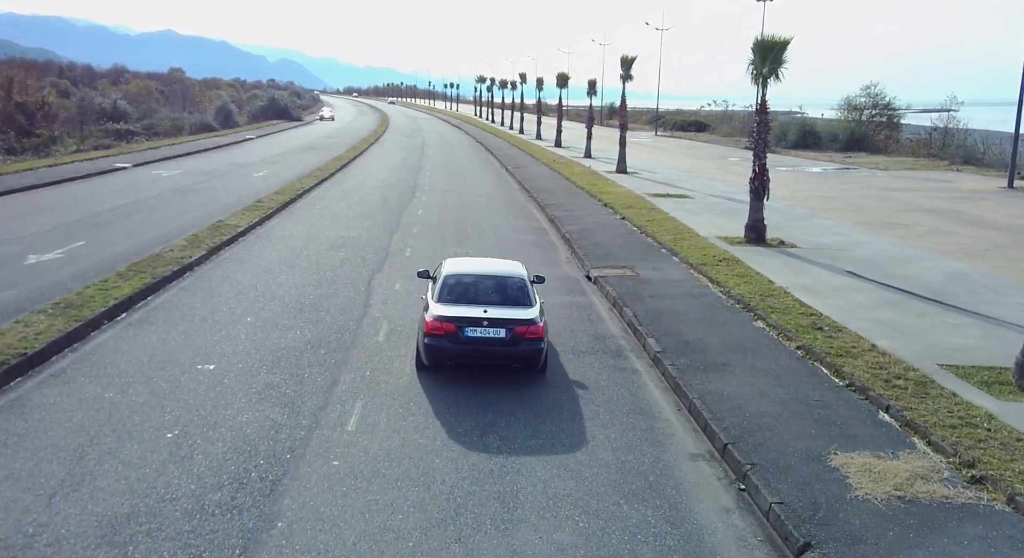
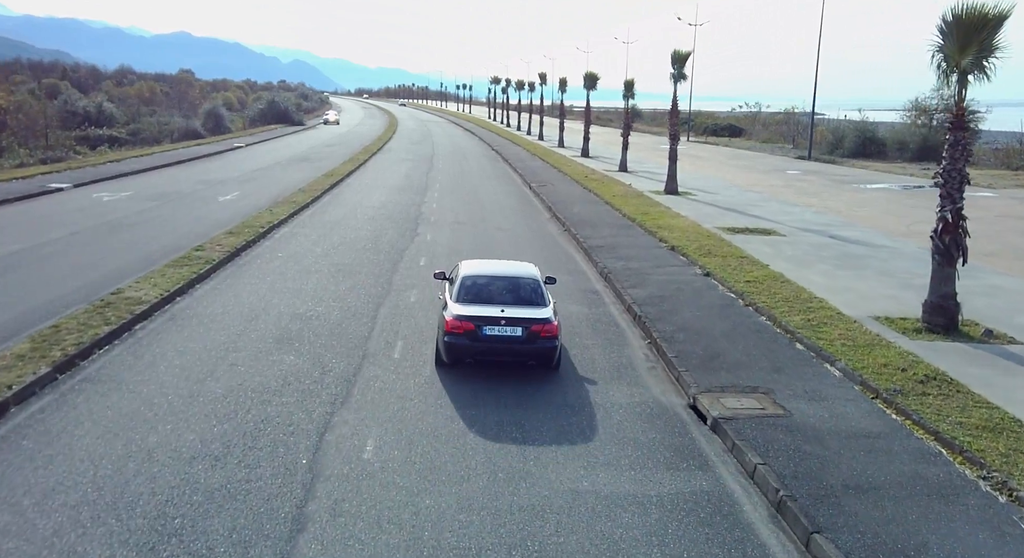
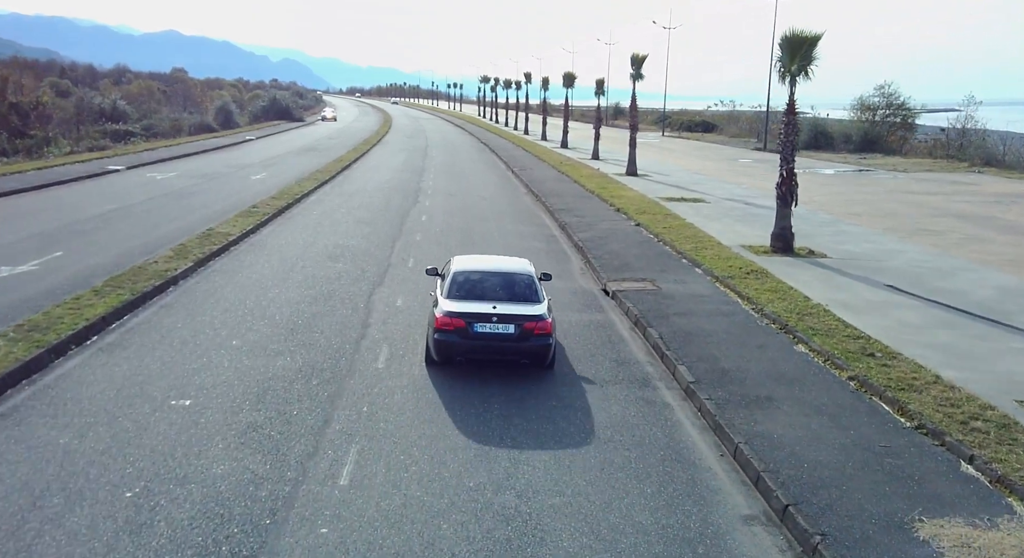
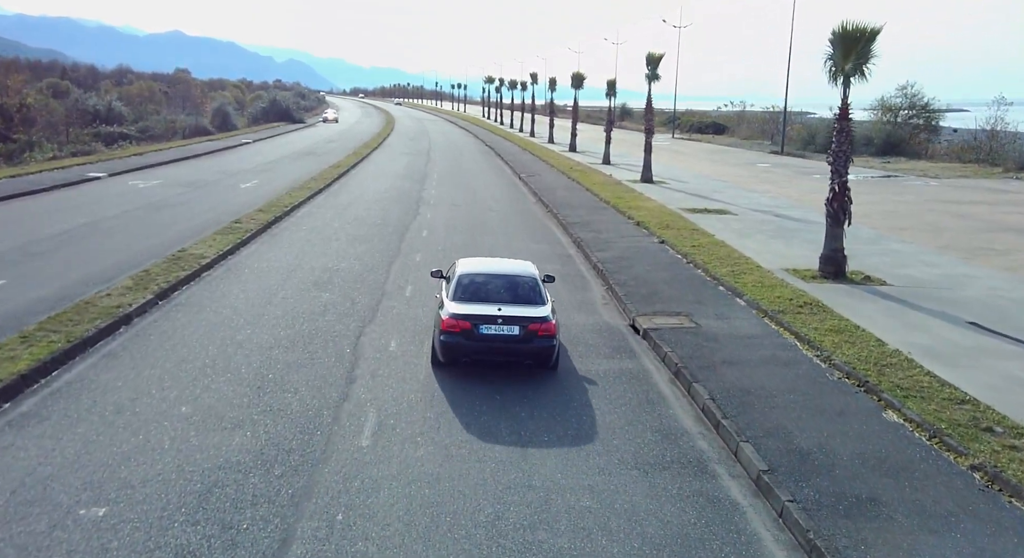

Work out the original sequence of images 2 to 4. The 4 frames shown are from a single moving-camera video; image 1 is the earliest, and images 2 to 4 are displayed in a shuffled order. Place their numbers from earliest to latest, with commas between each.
3, 4, 2
